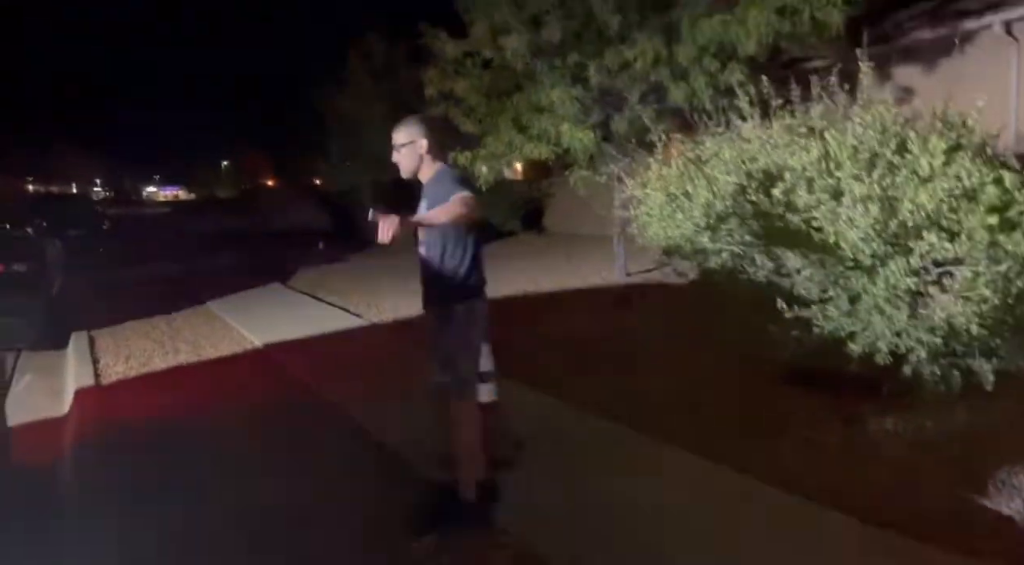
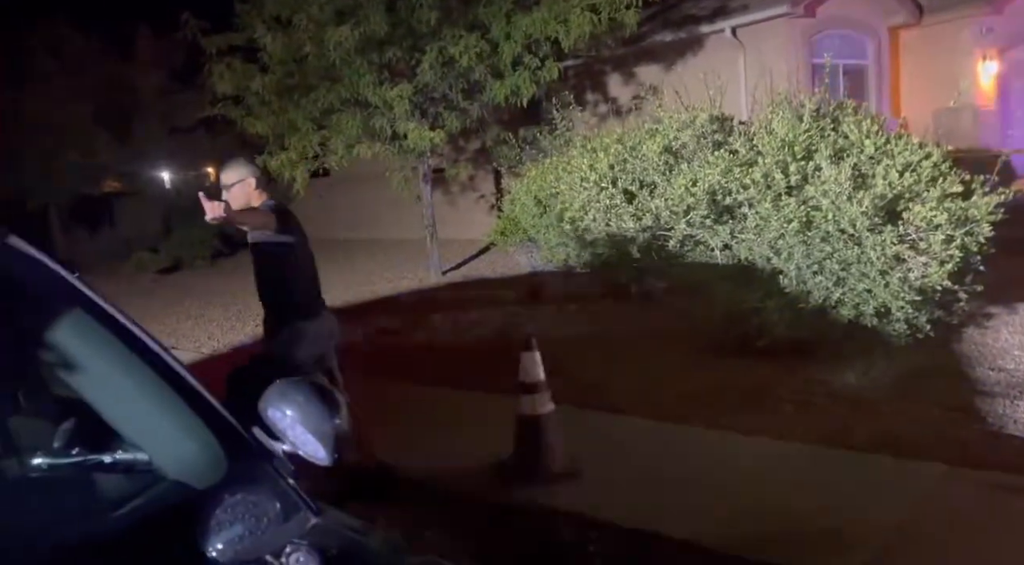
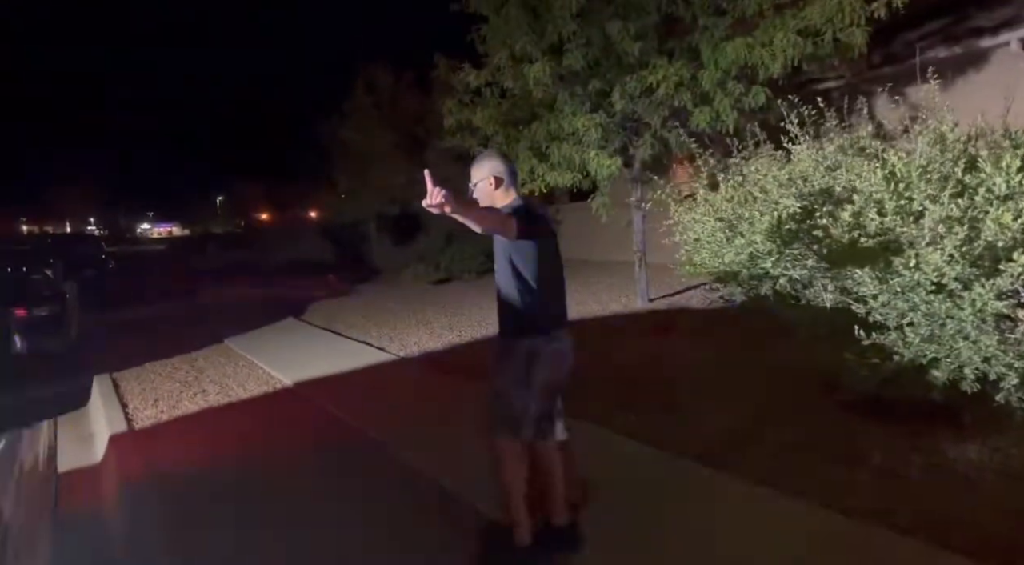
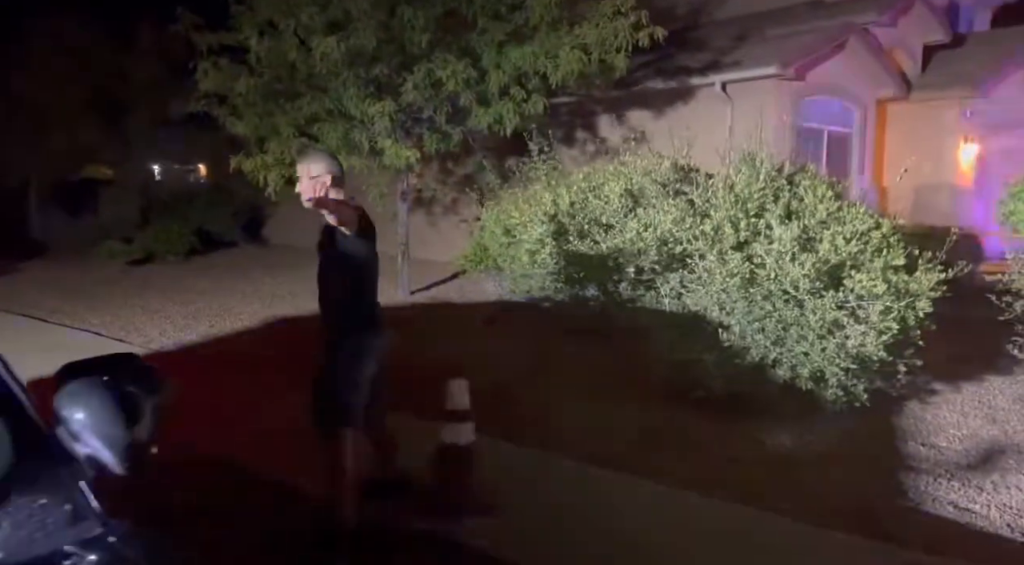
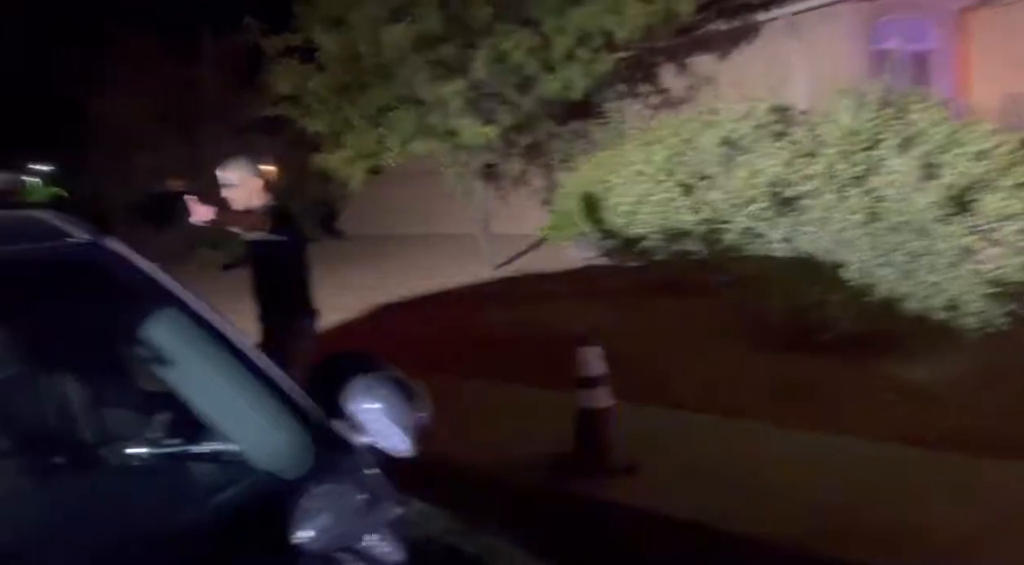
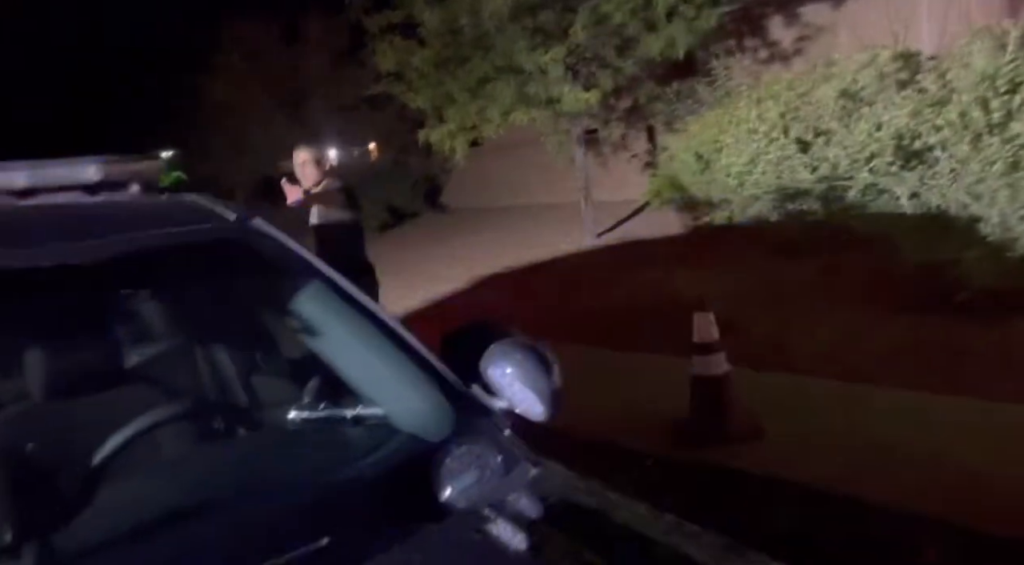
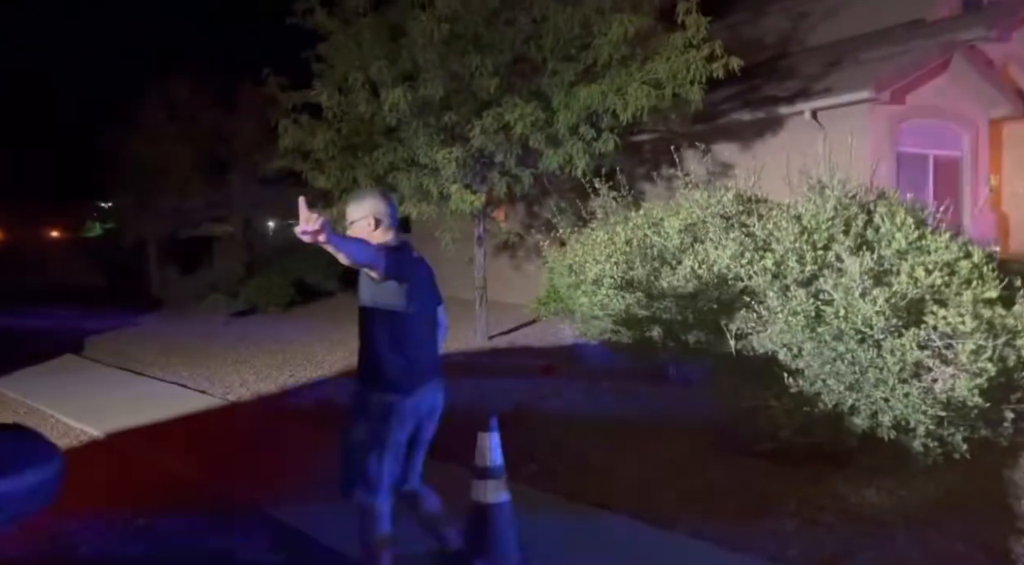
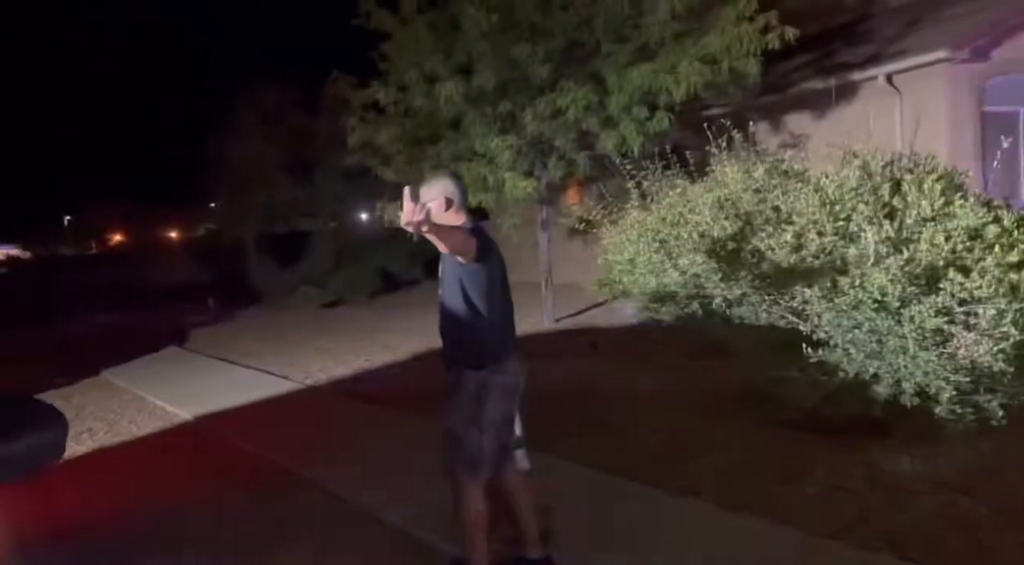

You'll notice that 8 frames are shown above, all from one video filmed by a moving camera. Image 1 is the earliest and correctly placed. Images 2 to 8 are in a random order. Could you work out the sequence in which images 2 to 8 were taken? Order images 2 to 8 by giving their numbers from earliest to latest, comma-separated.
3, 8, 7, 4, 2, 5, 6
